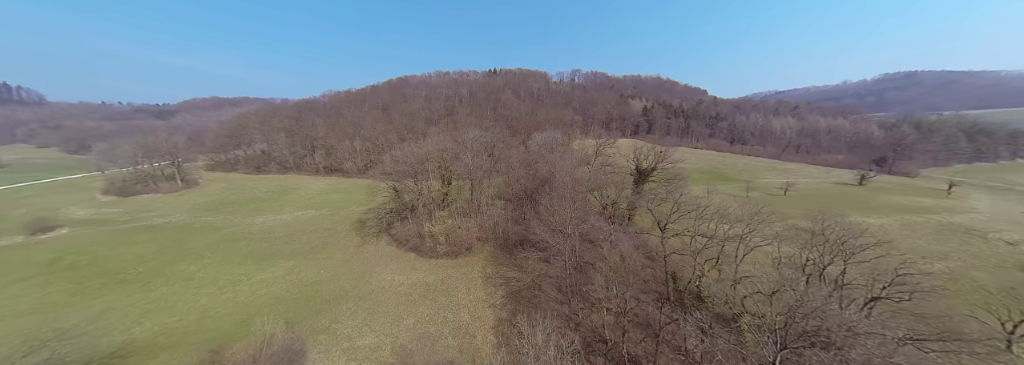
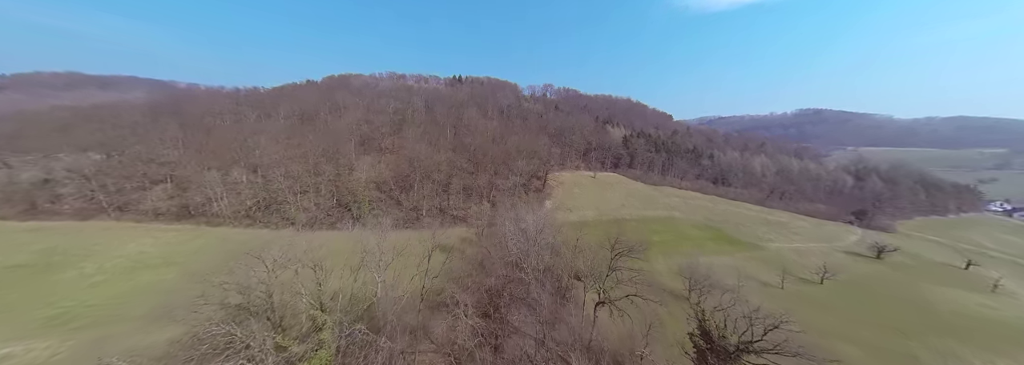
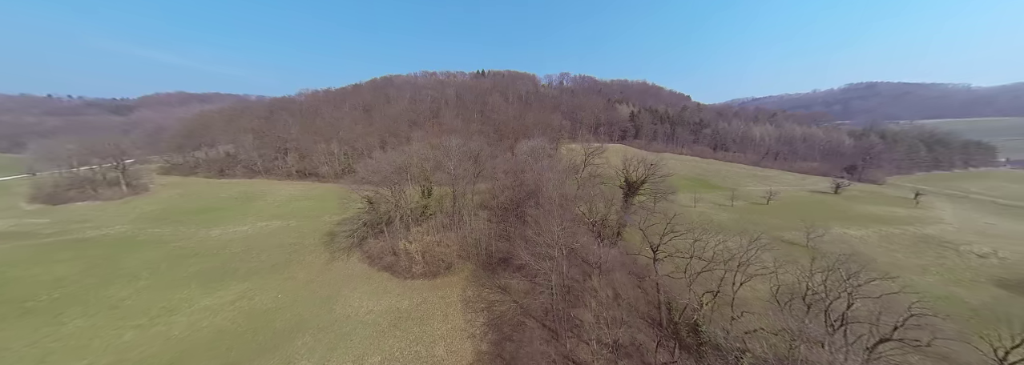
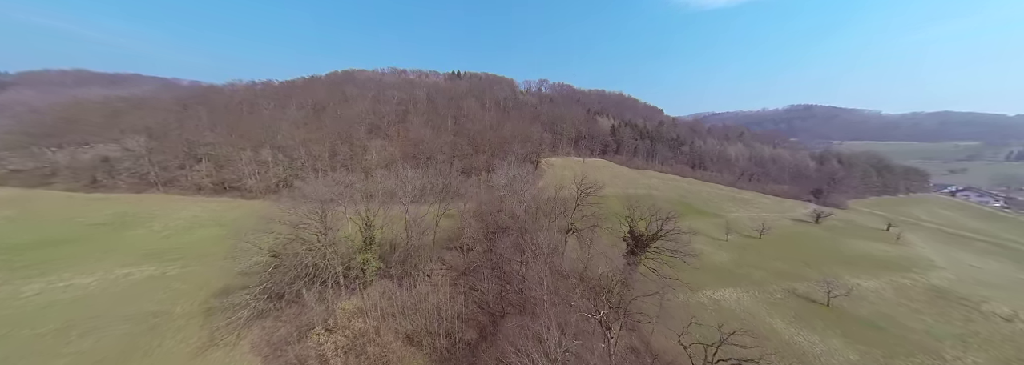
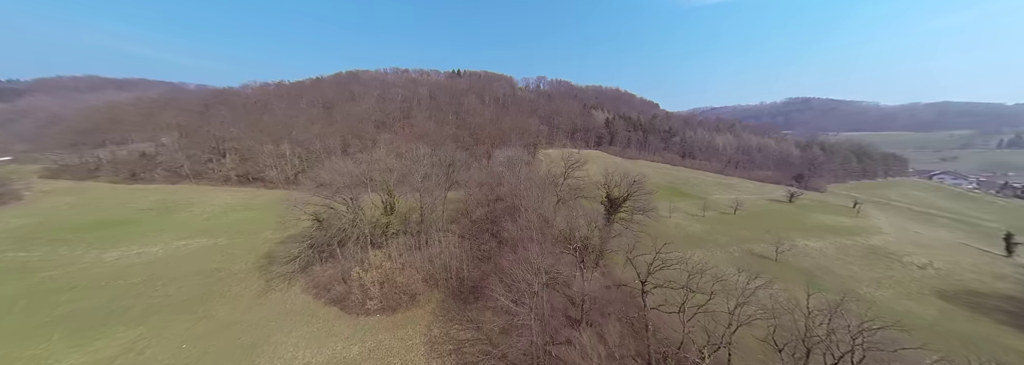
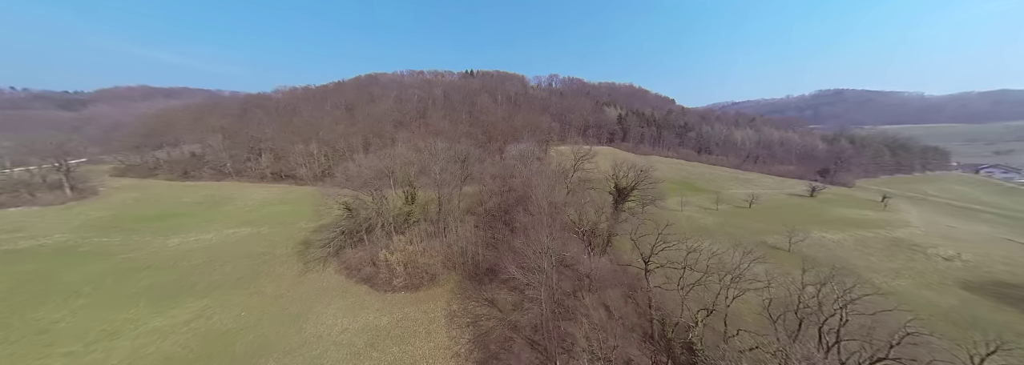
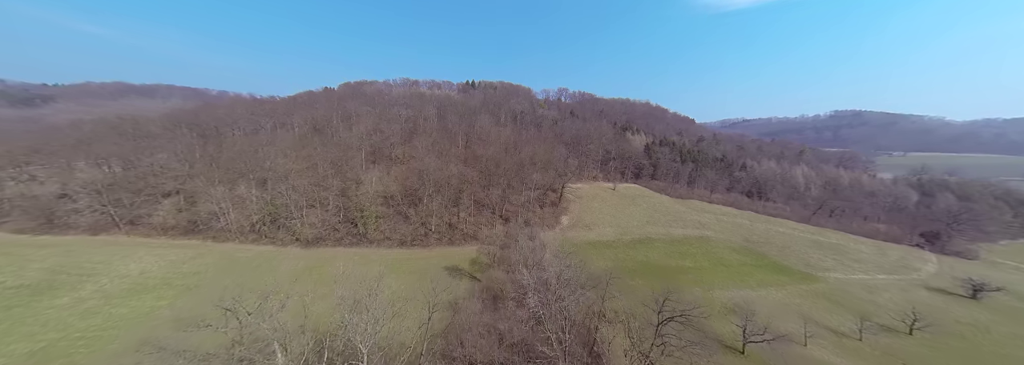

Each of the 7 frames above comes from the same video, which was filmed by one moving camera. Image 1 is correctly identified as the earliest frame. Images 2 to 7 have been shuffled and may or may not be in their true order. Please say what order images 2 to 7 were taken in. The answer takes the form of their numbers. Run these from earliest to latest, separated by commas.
3, 6, 5, 4, 2, 7
